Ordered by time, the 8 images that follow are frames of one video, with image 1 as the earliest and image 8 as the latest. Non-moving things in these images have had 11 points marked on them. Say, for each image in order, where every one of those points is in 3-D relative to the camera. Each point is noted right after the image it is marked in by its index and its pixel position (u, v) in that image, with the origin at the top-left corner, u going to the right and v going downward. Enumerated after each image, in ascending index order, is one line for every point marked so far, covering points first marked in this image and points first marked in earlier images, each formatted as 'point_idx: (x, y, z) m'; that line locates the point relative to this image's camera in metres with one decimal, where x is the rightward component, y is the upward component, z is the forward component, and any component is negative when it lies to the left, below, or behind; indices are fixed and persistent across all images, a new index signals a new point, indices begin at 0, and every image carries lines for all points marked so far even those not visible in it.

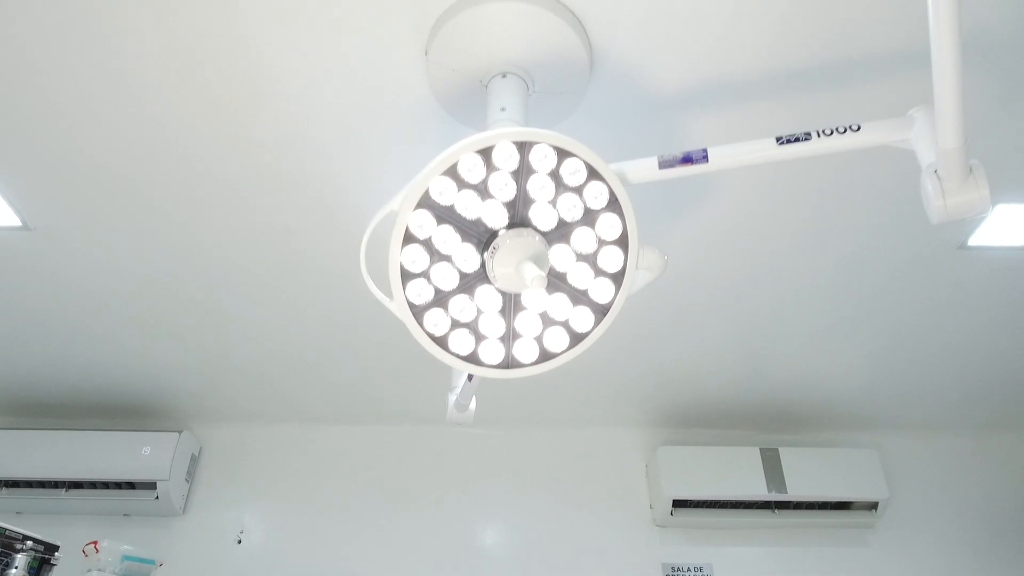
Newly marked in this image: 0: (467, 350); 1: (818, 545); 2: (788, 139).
0: (-0.1, -0.1, +1.2) m
1: (+1.1, -0.9, +2.7) m
2: (+0.5, +0.2, +1.2) m
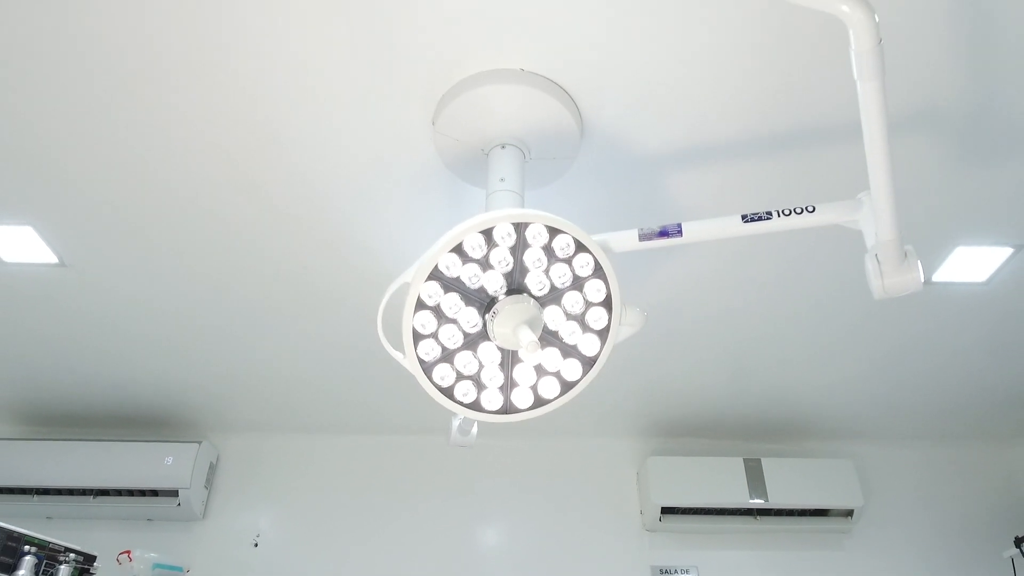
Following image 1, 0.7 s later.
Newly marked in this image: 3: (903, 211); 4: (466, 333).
0: (-0.1, -0.2, +1.4) m
1: (+1.1, -1.0, +2.9) m
2: (+0.5, +0.1, +1.4) m
3: (+1.0, +0.2, +1.9) m
4: (-0.1, -0.1, +1.4) m
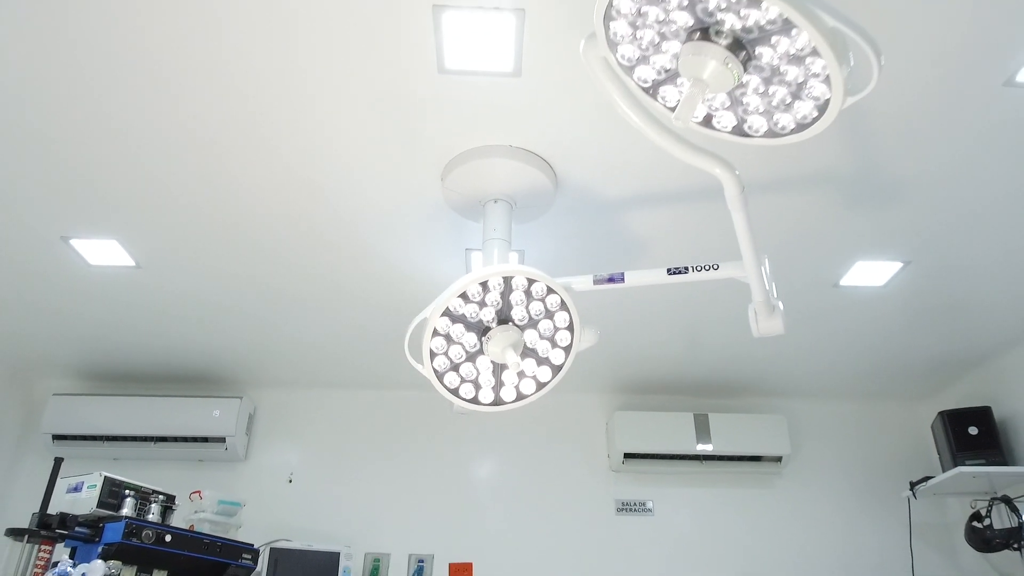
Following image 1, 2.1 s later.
0: (-0.1, -0.3, +2.0) m
1: (+1.1, -0.9, +3.5) m
2: (+0.4, 0.0, +1.9) m
3: (+1.0, +0.2, +2.4) m
4: (-0.1, -0.2, +1.9) m
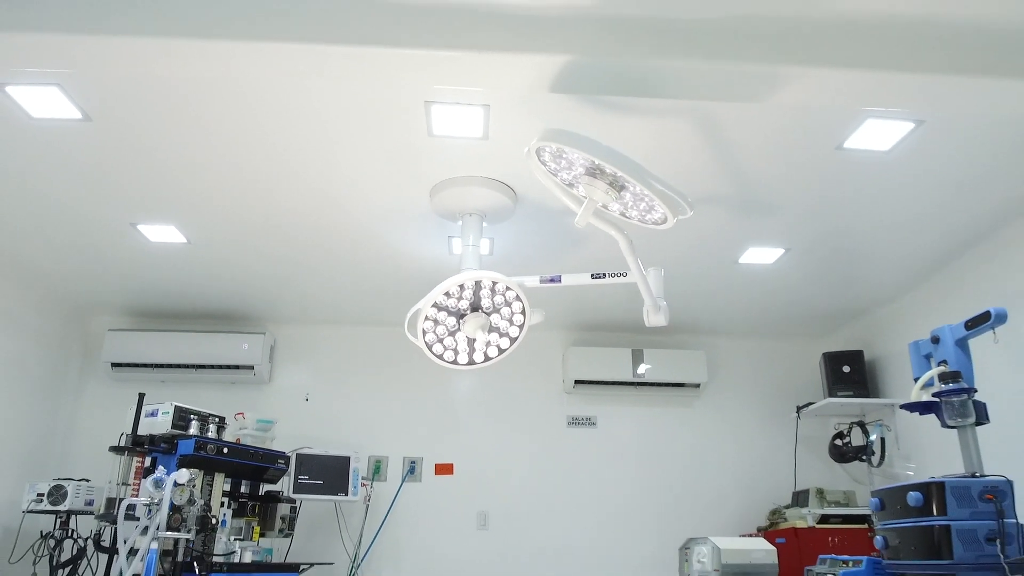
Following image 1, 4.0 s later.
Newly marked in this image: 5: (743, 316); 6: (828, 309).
0: (-0.2, -0.3, +2.7) m
1: (+0.9, -0.7, +4.4) m
2: (+0.3, 0.0, +2.6) m
3: (+0.9, +0.2, +3.1) m
4: (-0.2, -0.1, +2.7) m
5: (+1.3, -0.2, +4.1) m
6: (+1.7, -0.1, +4.0) m
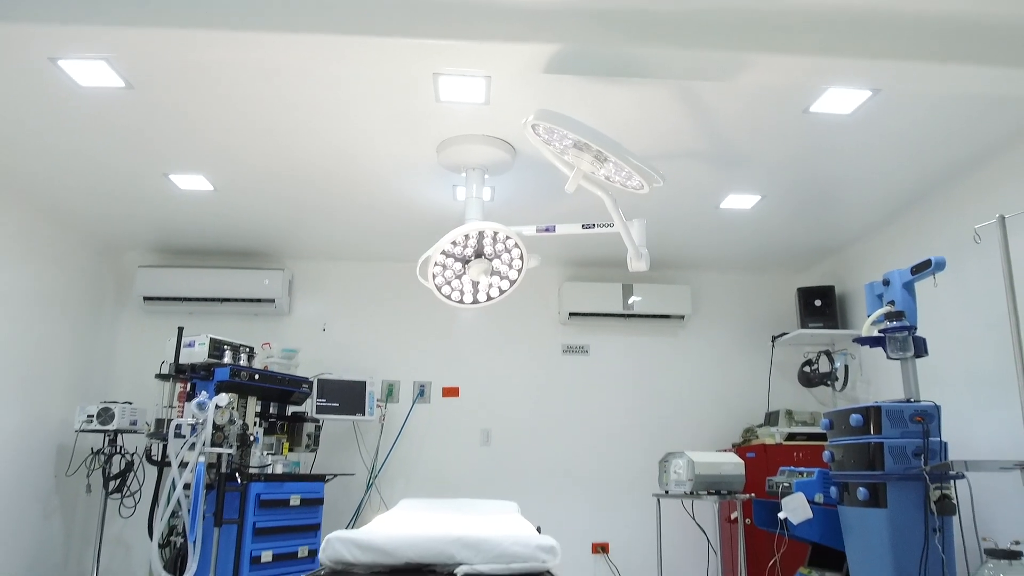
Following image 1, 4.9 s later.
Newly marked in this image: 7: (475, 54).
0: (-0.2, 0.0, +3.1) m
1: (+0.9, -0.3, +4.8) m
2: (+0.3, +0.3, +3.0) m
3: (+0.9, +0.5, +3.4) m
4: (-0.2, +0.1, +3.0) m
5: (+1.3, +0.2, +4.4) m
6: (+1.7, +0.2, +4.3) m
7: (-0.1, +0.7, +2.1) m
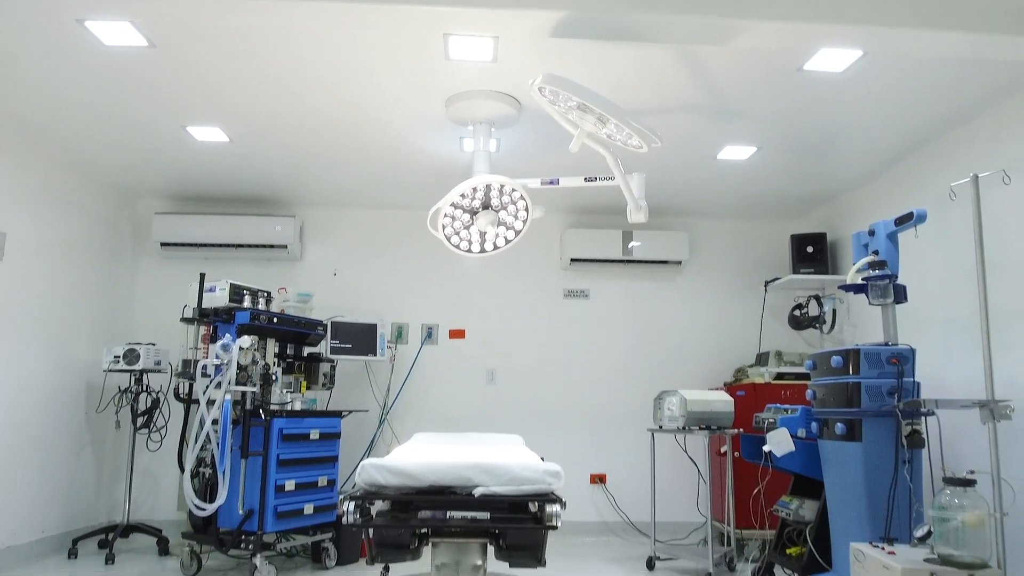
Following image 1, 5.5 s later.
0: (-0.2, +0.2, +3.3) m
1: (+0.9, +0.1, +5.0) m
2: (+0.3, +0.5, +3.1) m
3: (+0.9, +0.7, +3.6) m
4: (-0.2, +0.3, +3.2) m
5: (+1.3, +0.5, +4.6) m
6: (+1.7, +0.6, +4.4) m
7: (-0.1, +0.8, +2.3) m
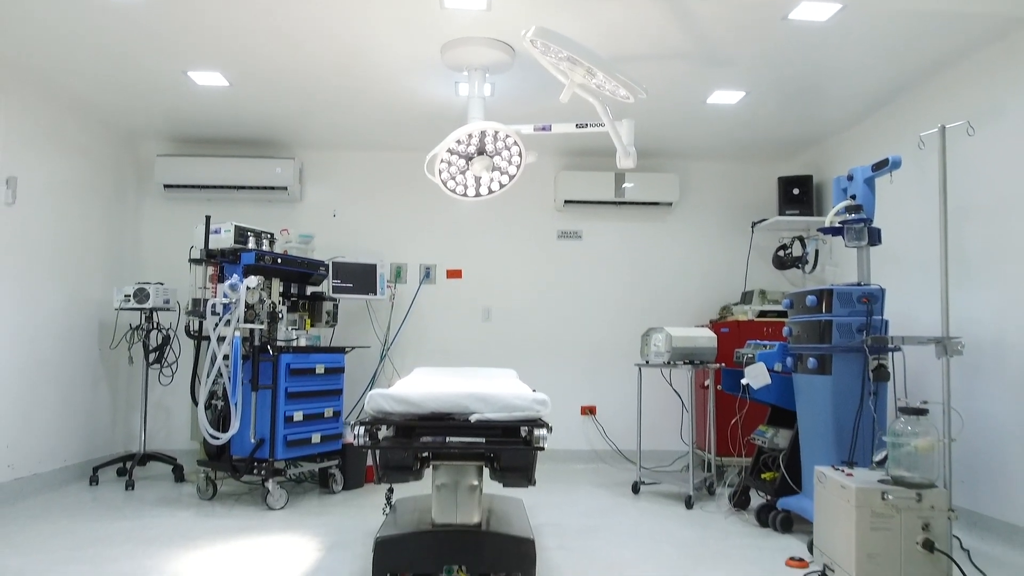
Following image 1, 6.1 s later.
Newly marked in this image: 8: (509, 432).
0: (-0.2, +0.4, +3.4) m
1: (+0.9, +0.5, +5.1) m
2: (+0.3, +0.7, +3.2) m
3: (+0.9, +1.0, +3.7) m
4: (-0.2, +0.5, +3.3) m
5: (+1.3, +0.9, +4.7) m
6: (+1.7, +0.9, +4.5) m
7: (-0.1, +1.0, +2.3) m
8: (0.0, -0.4, +2.1) m
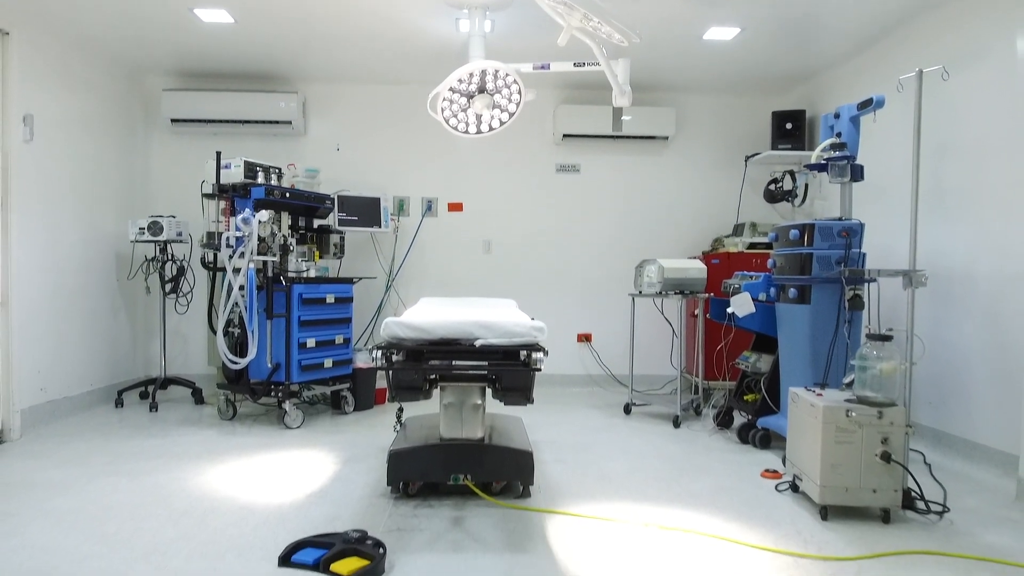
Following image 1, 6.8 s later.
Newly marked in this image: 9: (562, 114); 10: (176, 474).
0: (-0.2, +0.8, +3.5) m
1: (+0.9, +1.0, +5.2) m
2: (+0.3, +1.0, +3.3) m
3: (+0.9, +1.4, +3.7) m
4: (-0.2, +0.9, +3.4) m
5: (+1.3, +1.4, +4.8) m
6: (+1.7, +1.4, +4.6) m
7: (-0.1, +1.2, +2.4) m
8: (0.0, -0.2, +2.3) m
9: (+0.4, +1.2, +5.0) m
10: (-1.4, -0.8, +3.1) m
